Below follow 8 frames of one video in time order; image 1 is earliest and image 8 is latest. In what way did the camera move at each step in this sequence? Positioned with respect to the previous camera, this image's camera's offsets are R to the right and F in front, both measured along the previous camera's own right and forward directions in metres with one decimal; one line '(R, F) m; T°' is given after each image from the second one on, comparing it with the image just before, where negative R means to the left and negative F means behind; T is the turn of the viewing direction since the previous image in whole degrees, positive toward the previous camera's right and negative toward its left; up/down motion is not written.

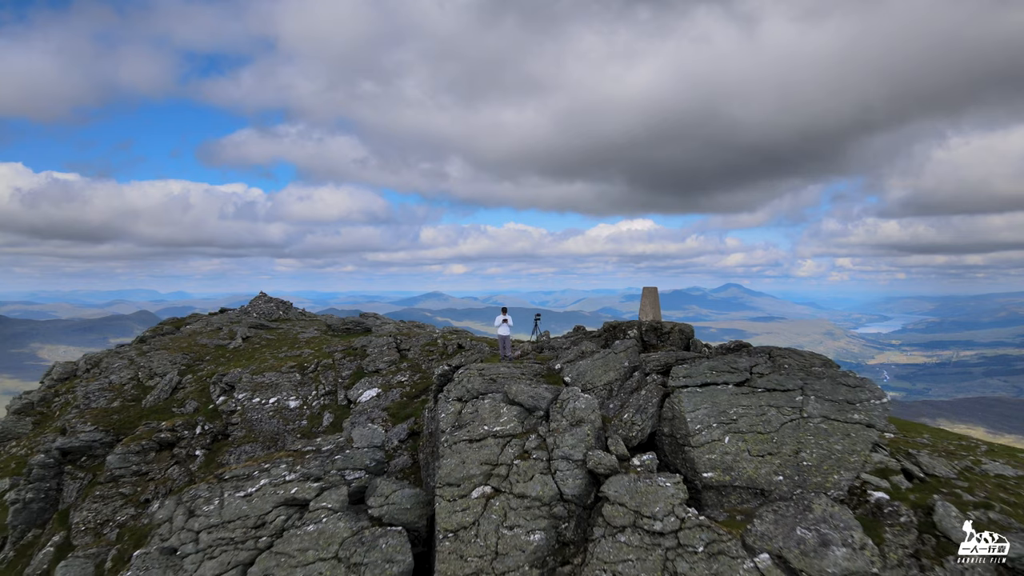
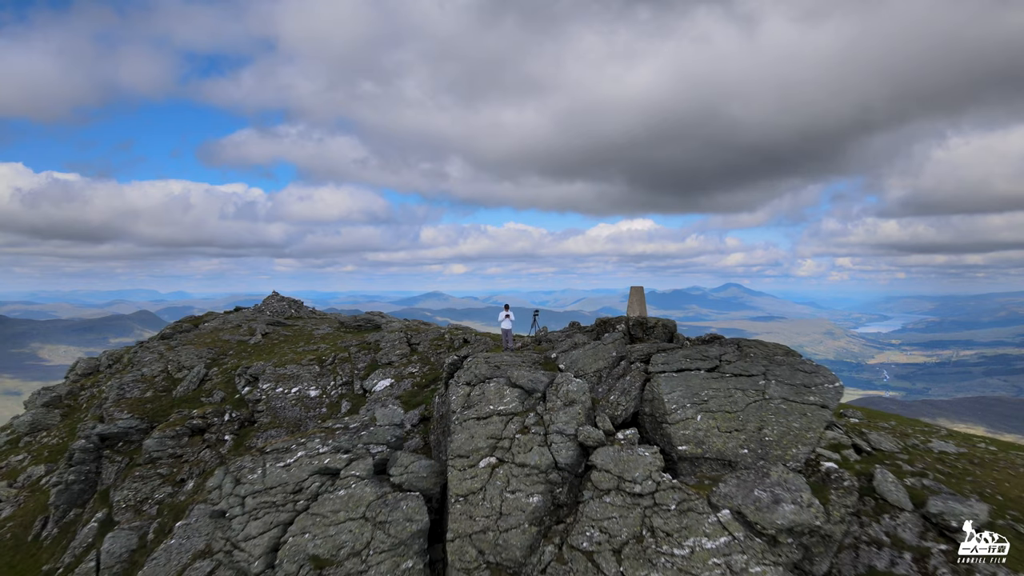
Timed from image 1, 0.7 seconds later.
(-0.1, -2.4) m; 0°
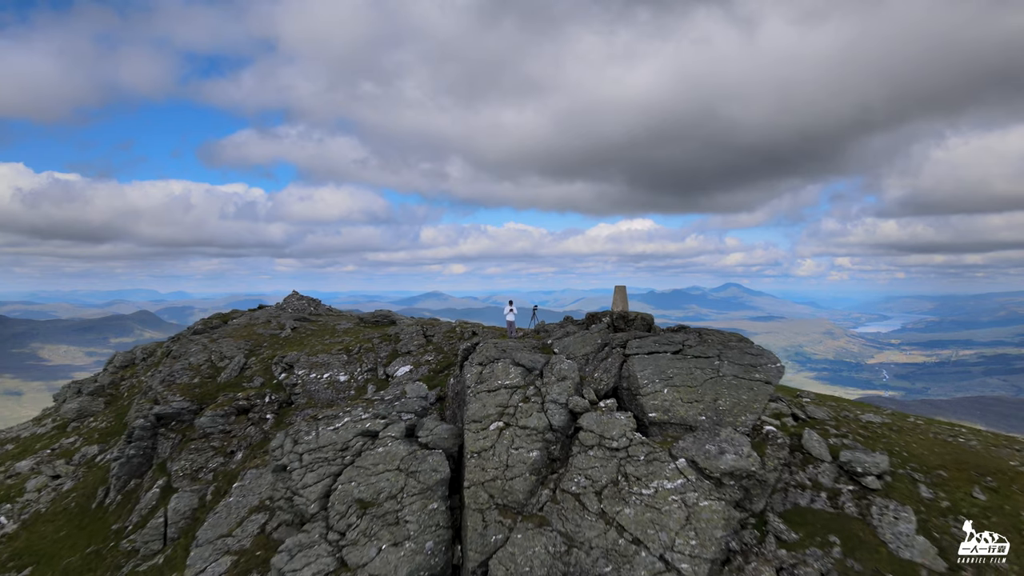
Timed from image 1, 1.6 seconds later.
(-0.2, -4.2) m; 0°
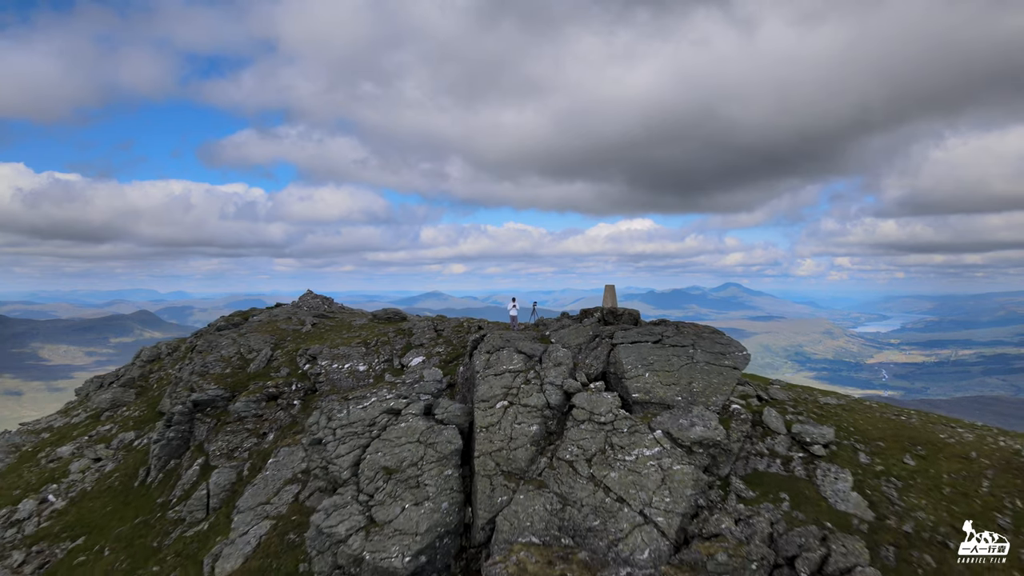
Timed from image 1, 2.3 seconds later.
(-0.2, -3.5) m; 0°
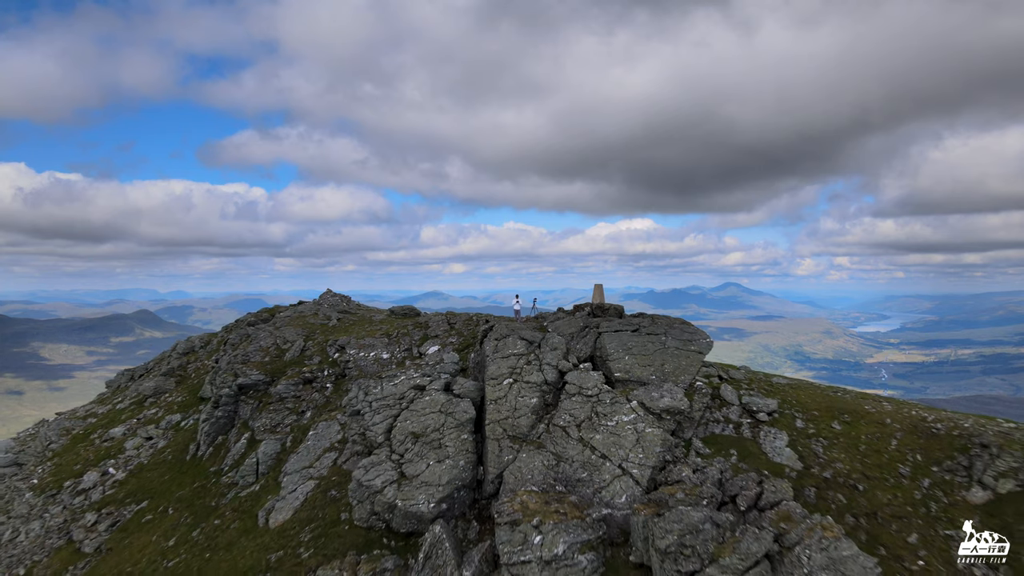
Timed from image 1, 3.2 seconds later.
(-0.3, -5.5) m; 0°
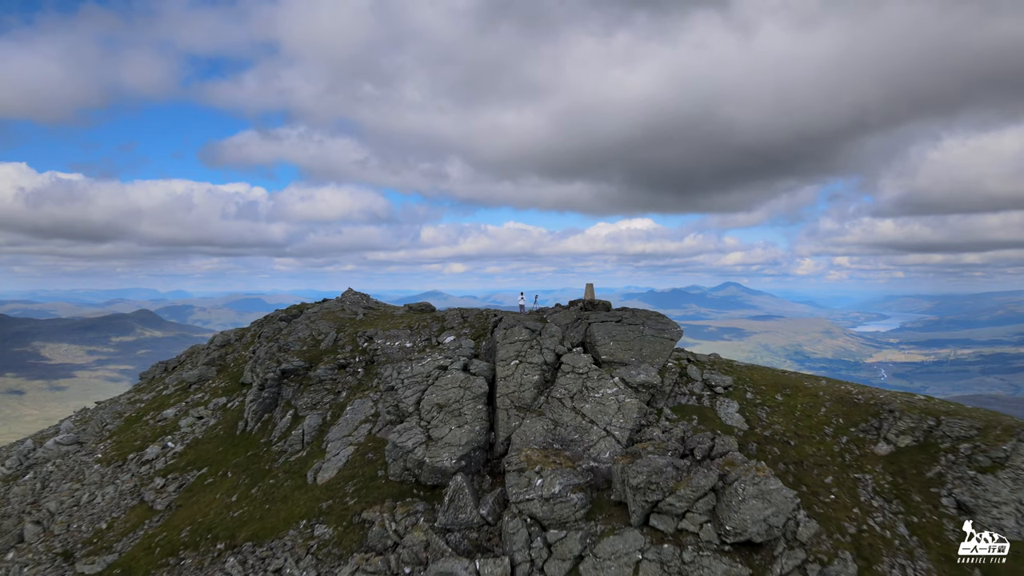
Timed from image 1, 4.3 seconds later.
(-0.5, -6.9) m; 0°
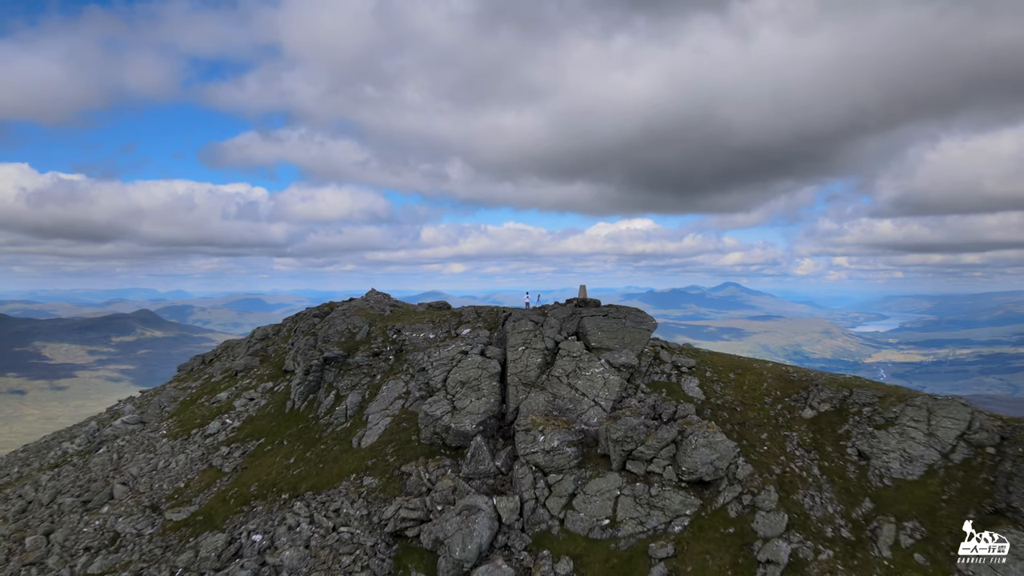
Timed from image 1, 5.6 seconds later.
(-0.9, -9.1) m; 0°
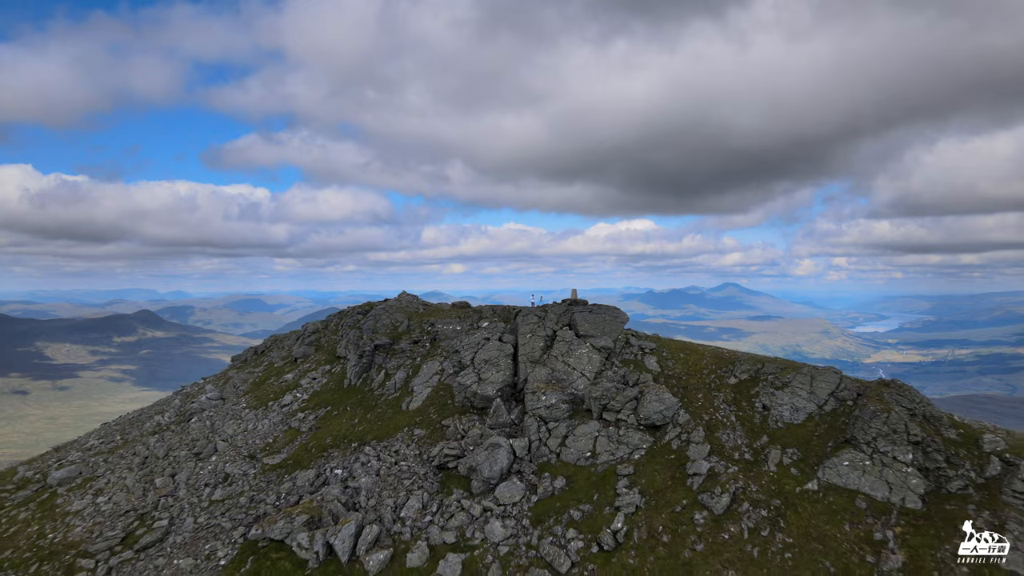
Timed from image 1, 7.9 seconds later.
(-1.5, -16.7) m; 0°
